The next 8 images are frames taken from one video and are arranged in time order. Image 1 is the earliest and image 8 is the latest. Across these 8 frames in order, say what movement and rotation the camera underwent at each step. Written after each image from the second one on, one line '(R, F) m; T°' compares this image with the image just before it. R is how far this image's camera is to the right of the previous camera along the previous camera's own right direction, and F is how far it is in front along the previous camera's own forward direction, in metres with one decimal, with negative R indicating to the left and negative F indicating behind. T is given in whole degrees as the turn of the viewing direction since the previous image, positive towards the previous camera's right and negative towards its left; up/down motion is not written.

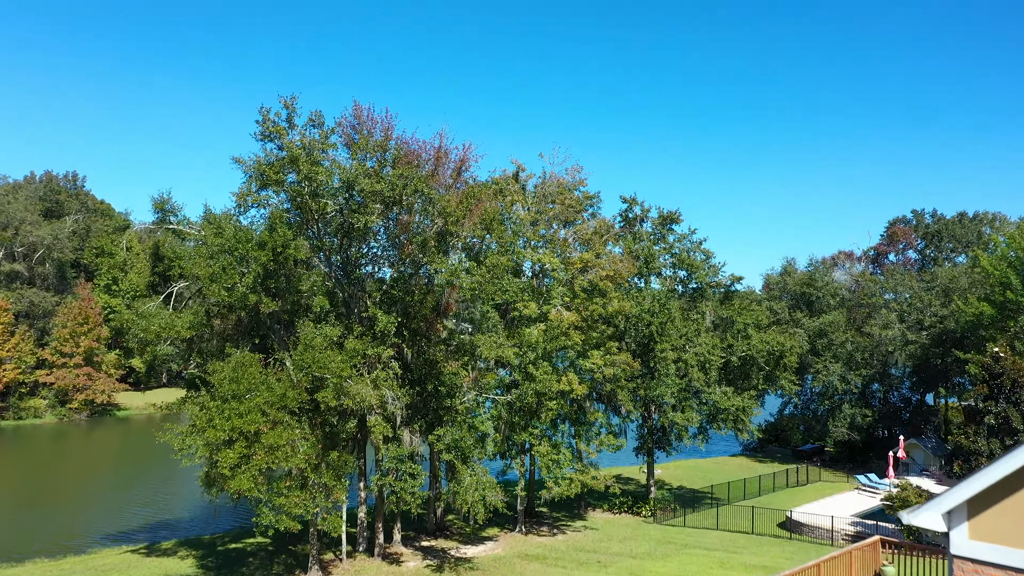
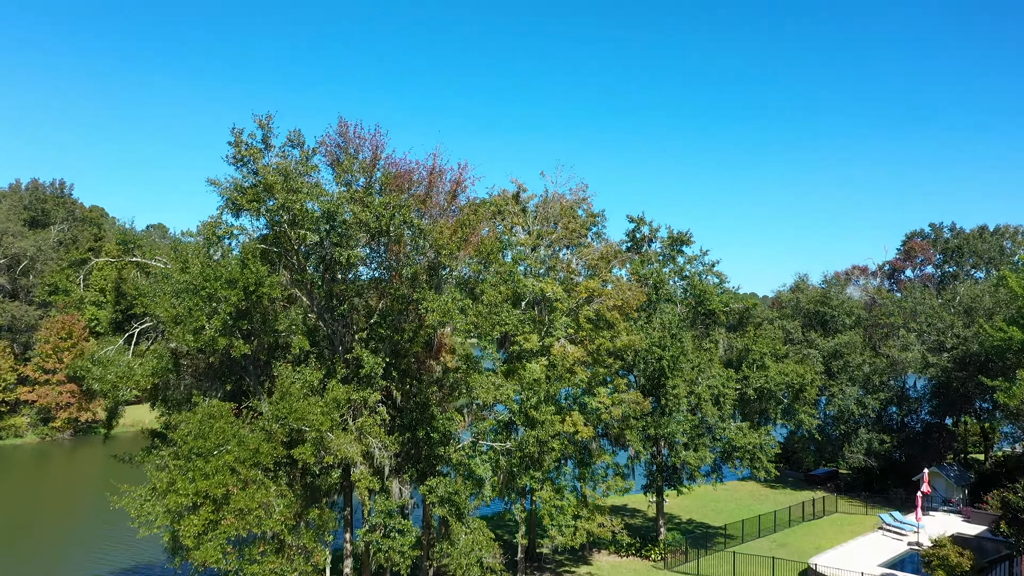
(0.0, +1.7) m; 0°
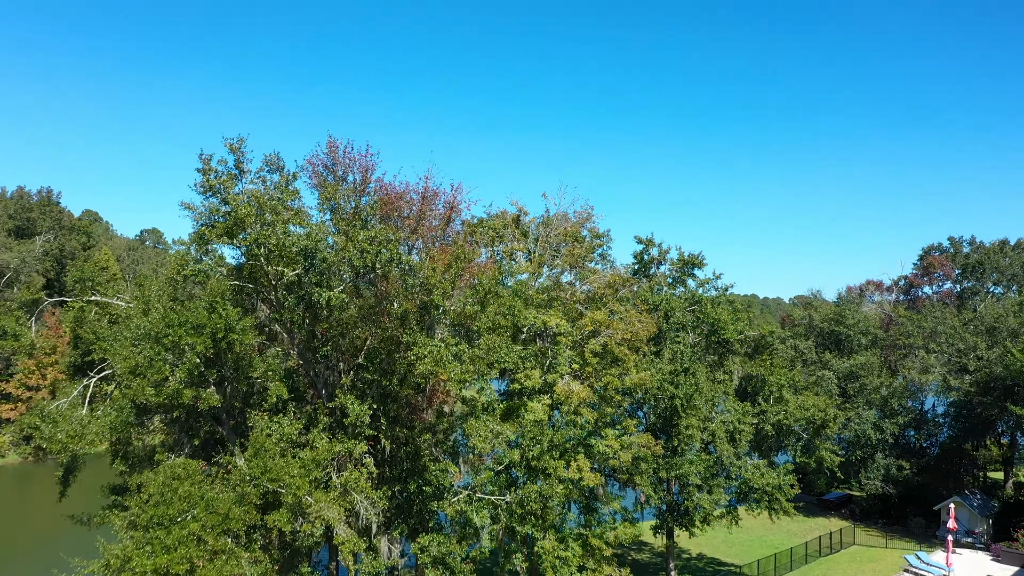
(0.0, +1.6) m; 0°
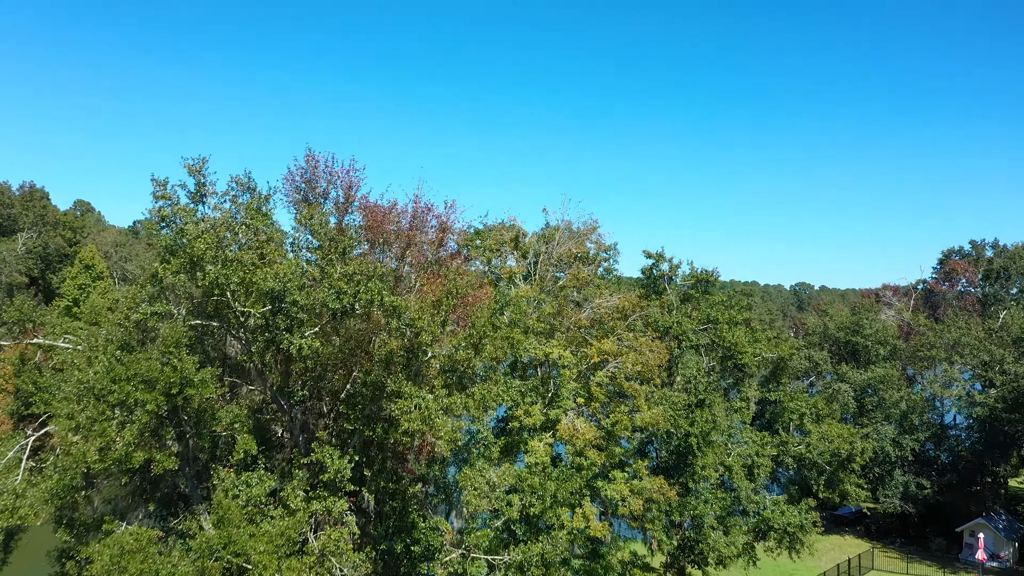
(0.0, +1.8) m; 0°
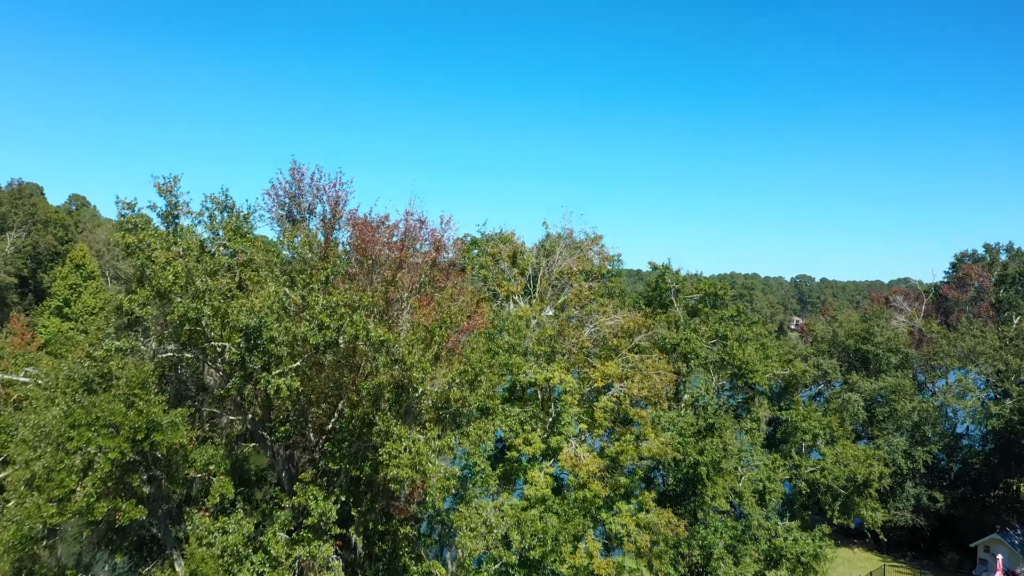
(0.0, +1.0) m; 0°
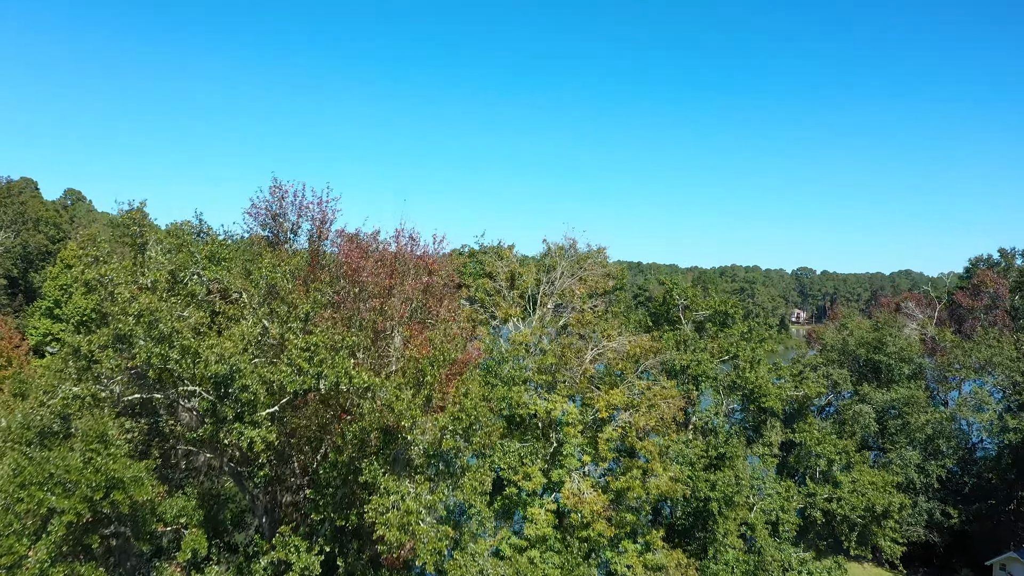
(0.0, +1.1) m; 0°
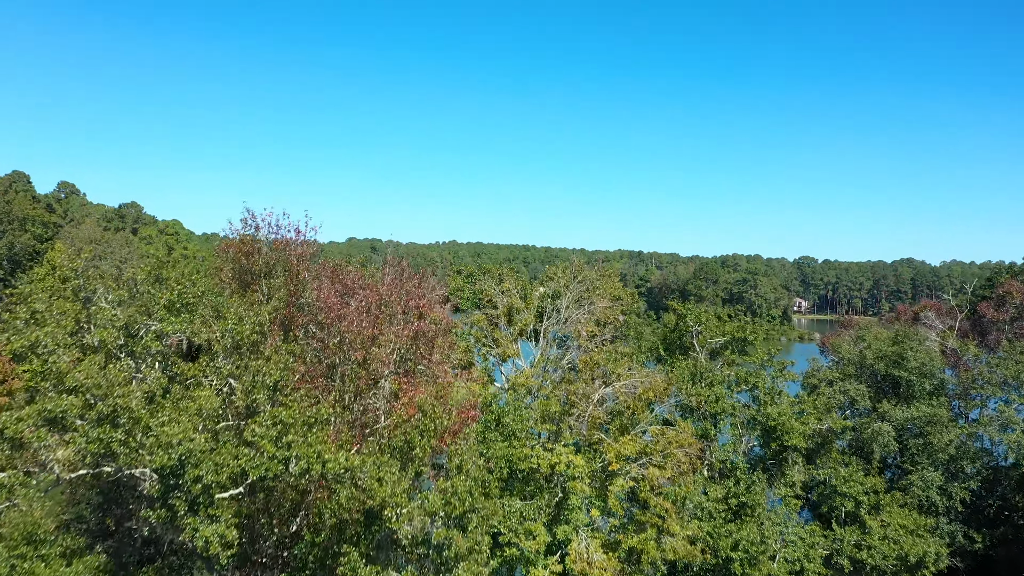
(0.0, +1.5) m; 0°
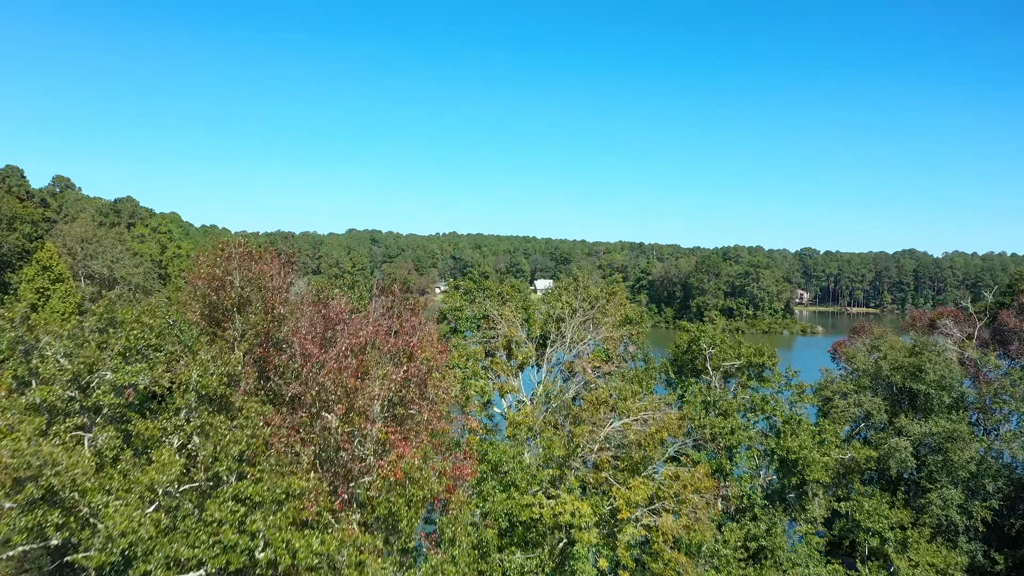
(0.0, +1.3) m; 0°
